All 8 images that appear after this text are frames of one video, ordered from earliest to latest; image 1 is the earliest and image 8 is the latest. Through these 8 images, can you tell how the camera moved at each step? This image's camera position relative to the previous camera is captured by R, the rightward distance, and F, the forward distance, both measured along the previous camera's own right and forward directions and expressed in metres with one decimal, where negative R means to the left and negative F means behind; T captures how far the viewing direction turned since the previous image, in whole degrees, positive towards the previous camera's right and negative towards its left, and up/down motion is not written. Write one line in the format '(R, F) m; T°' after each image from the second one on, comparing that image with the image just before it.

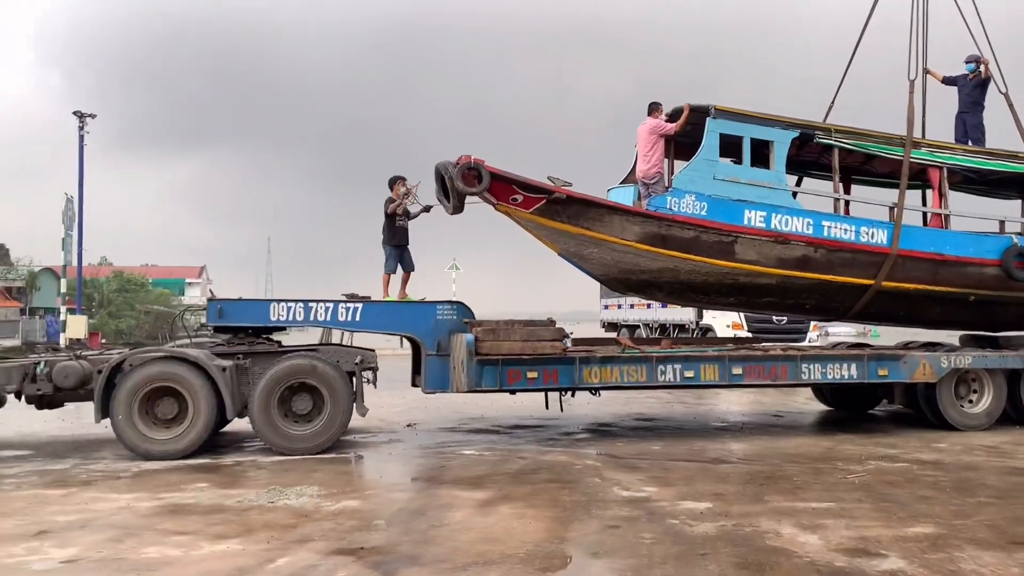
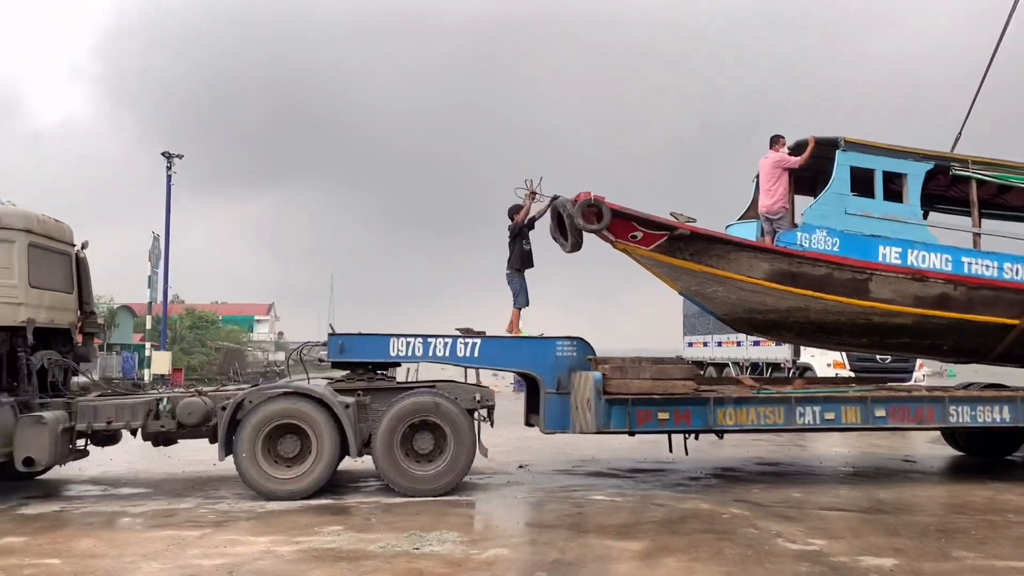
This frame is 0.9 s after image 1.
(-0.6, +0.3) m; -4°
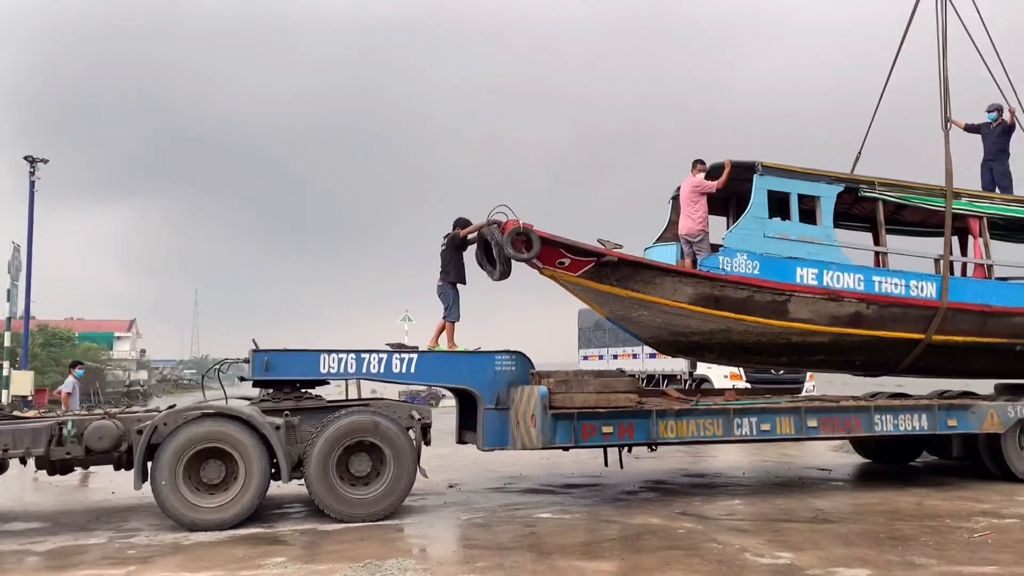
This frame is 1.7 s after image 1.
(-0.5, +0.3) m; +8°
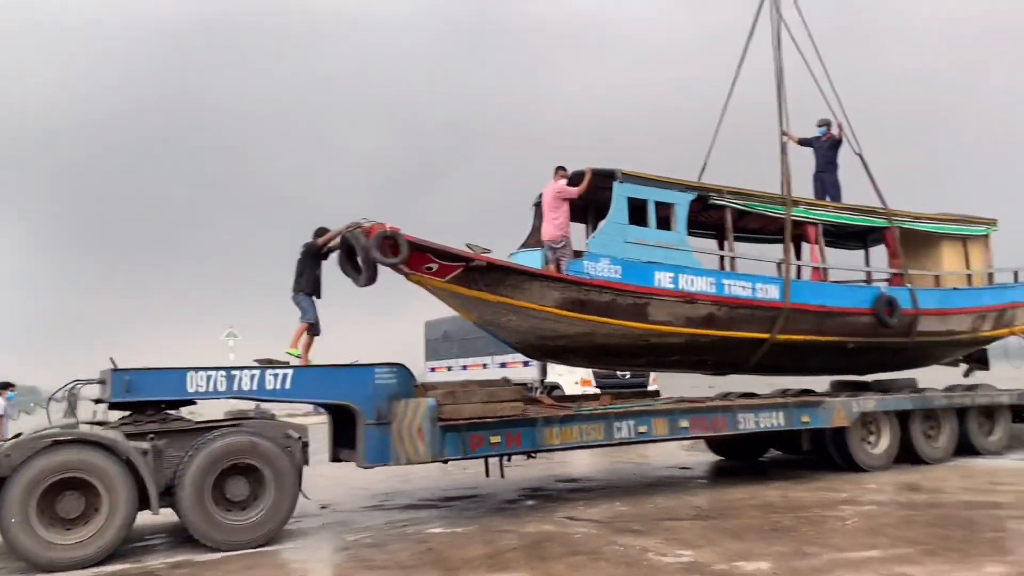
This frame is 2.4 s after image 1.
(-0.4, +0.2) m; +11°
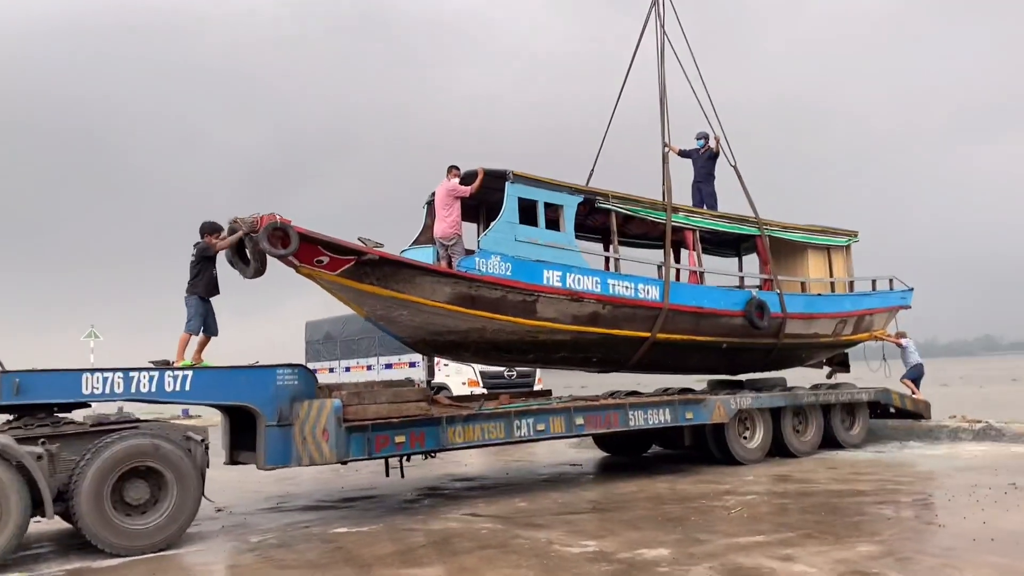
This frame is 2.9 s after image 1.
(-0.2, -0.2) m; +8°
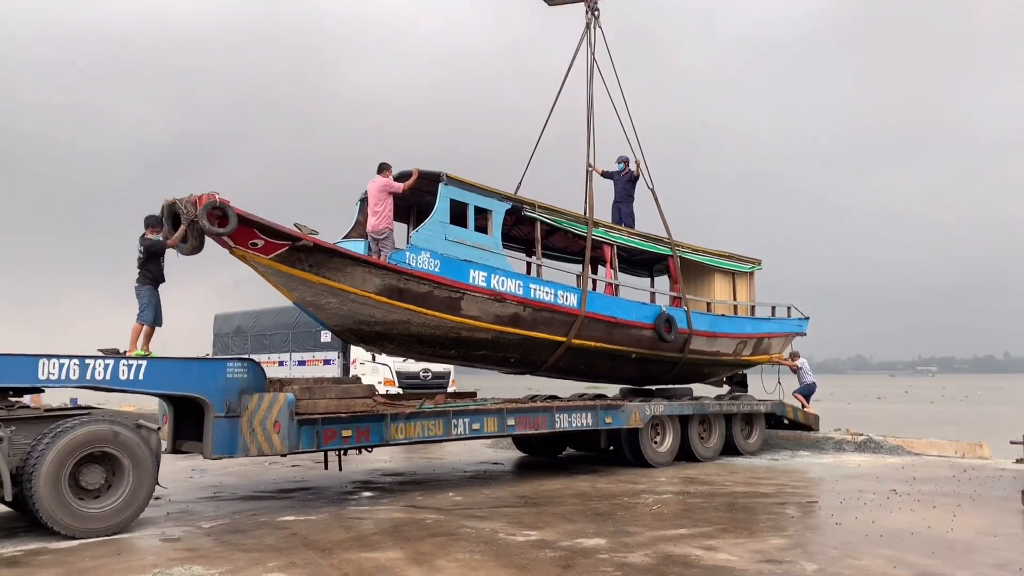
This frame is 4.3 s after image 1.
(-0.4, -0.5) m; +7°
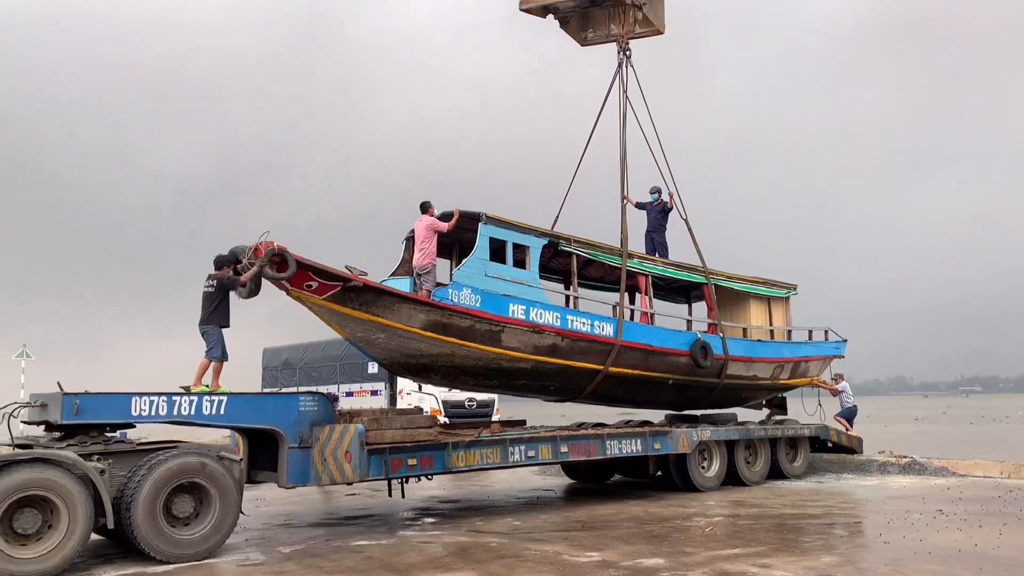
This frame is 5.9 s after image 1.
(-0.2, -0.4) m; -2°
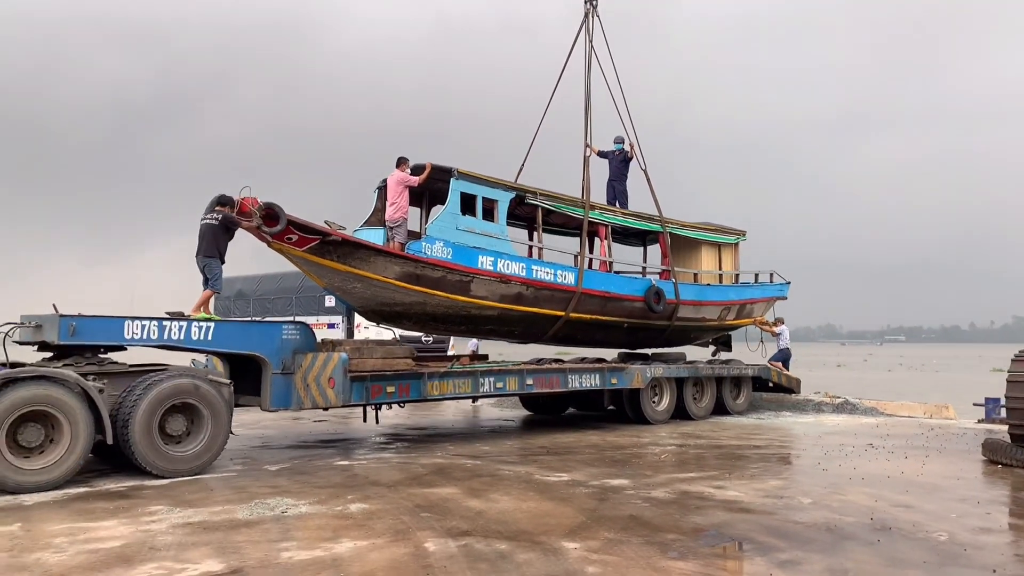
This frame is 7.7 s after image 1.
(-0.3, -0.4) m; +4°
